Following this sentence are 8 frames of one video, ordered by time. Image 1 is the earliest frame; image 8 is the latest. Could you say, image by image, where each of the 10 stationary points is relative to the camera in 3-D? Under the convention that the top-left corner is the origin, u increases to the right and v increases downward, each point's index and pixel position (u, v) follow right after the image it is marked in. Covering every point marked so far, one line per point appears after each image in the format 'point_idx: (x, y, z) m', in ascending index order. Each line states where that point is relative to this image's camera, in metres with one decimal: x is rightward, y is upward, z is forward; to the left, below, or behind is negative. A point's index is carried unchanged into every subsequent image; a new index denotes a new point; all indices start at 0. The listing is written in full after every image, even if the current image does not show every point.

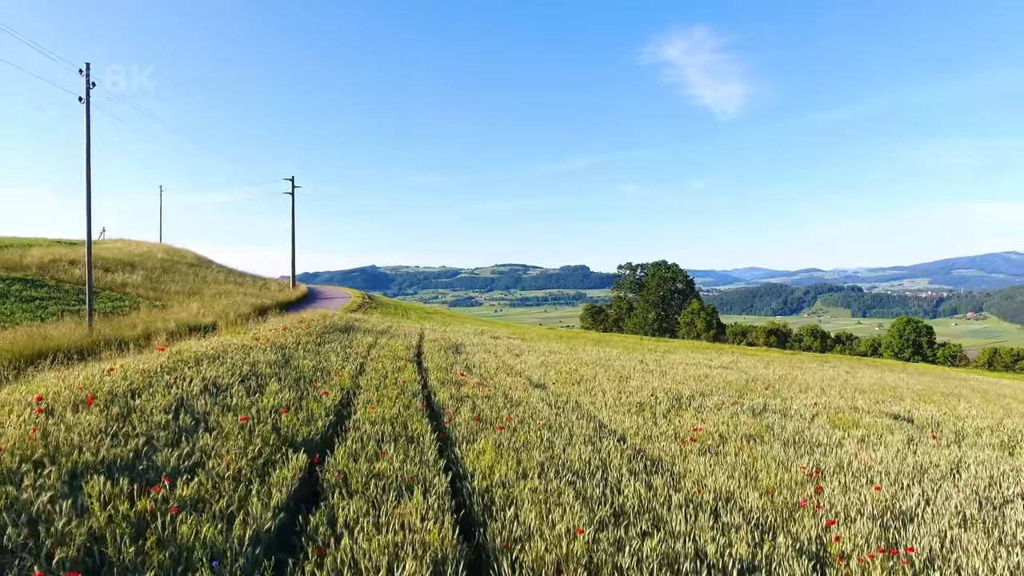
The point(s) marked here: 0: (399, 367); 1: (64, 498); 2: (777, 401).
0: (-2.3, -1.6, +9.1) m
1: (-2.8, -1.3, +2.8) m
2: (+5.8, -2.5, +9.9) m
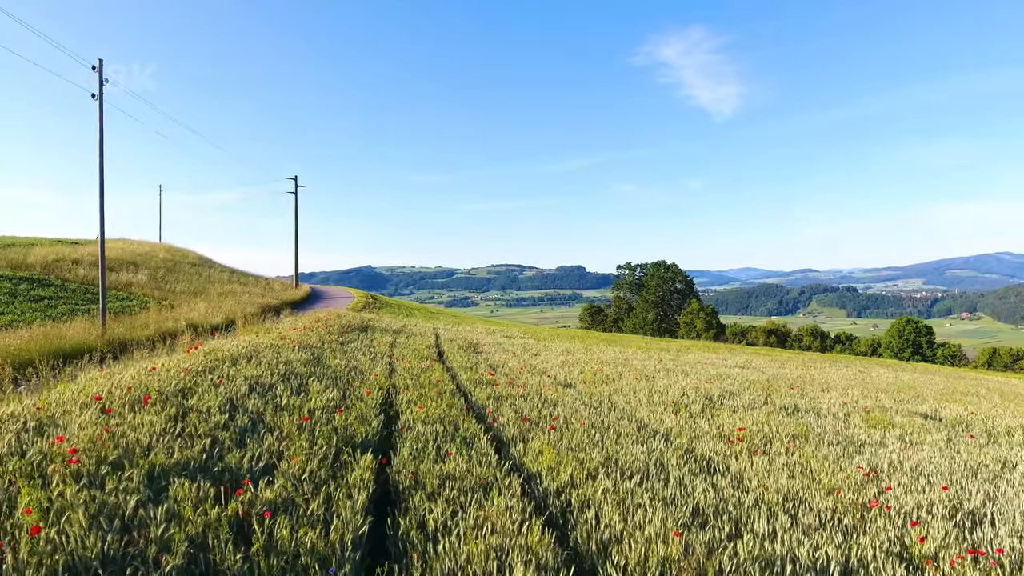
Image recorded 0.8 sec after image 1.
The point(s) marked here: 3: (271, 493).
0: (-1.7, -1.6, +9.0) m
1: (-2.2, -1.3, +2.7) m
2: (+6.4, -2.5, +9.8) m
3: (-1.6, -1.4, +3.0) m
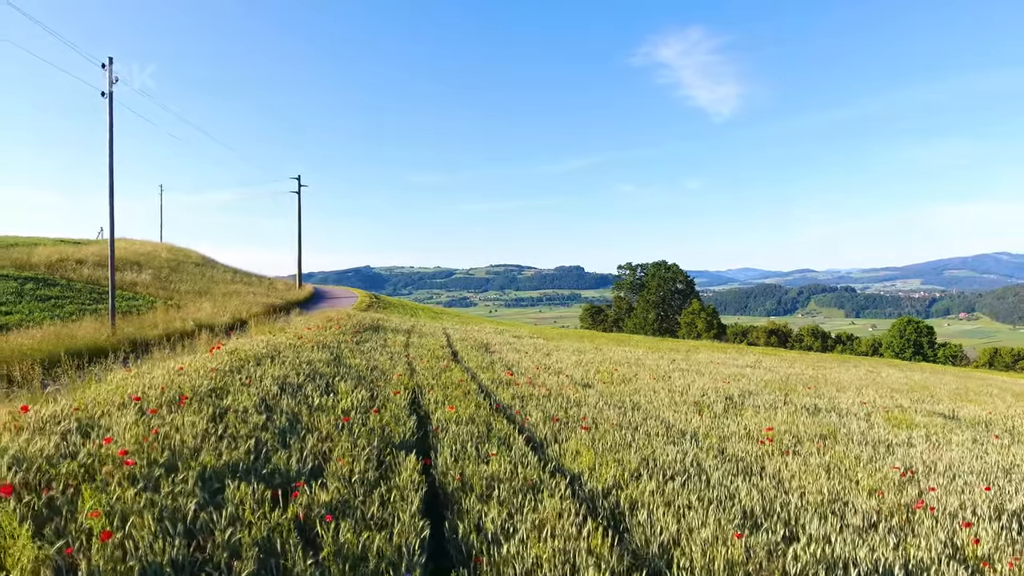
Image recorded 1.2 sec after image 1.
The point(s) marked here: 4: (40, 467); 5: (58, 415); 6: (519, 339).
0: (-1.3, -1.6, +8.9) m
1: (-1.8, -1.3, +2.6) m
2: (+6.8, -2.5, +9.8) m
3: (-1.2, -1.4, +3.0) m
4: (-2.8, -1.1, +2.6) m
5: (-3.5, -1.0, +3.4) m
6: (+0.3, -1.8, +16.0) m
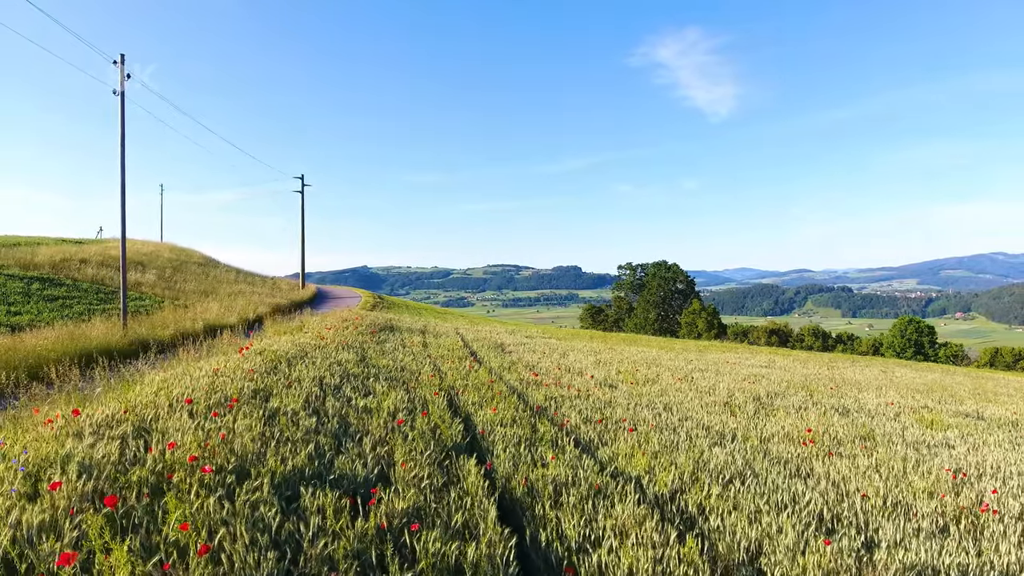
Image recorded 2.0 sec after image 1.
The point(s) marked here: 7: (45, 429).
0: (-0.8, -1.5, +8.8) m
1: (-1.2, -1.3, +2.5) m
2: (+7.3, -2.5, +9.7) m
3: (-0.7, -1.4, +2.8) m
4: (-2.3, -1.1, +2.5) m
5: (-3.0, -1.0, +3.3) m
6: (+0.7, -1.8, +15.9) m
7: (-3.2, -1.0, +3.0) m
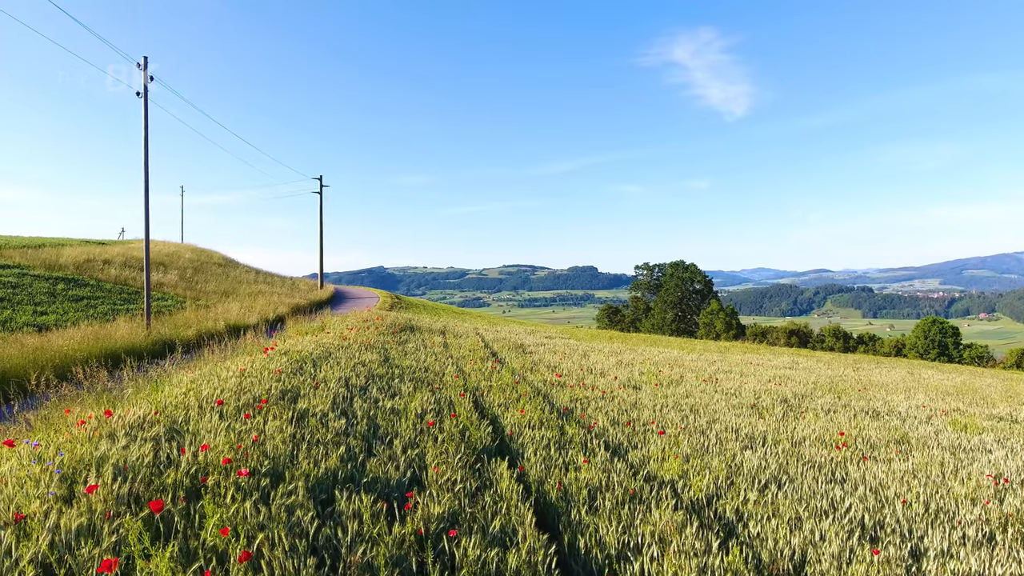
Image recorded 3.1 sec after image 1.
0: (-0.4, -1.5, +8.7) m
1: (-1.0, -1.3, +2.4) m
2: (+7.8, -2.4, +9.4) m
3: (-0.4, -1.3, +2.8) m
4: (-2.0, -1.1, +2.4) m
5: (-2.7, -1.0, +3.3) m
6: (+1.4, -1.8, +15.8) m
7: (-3.0, -1.0, +3.0) m
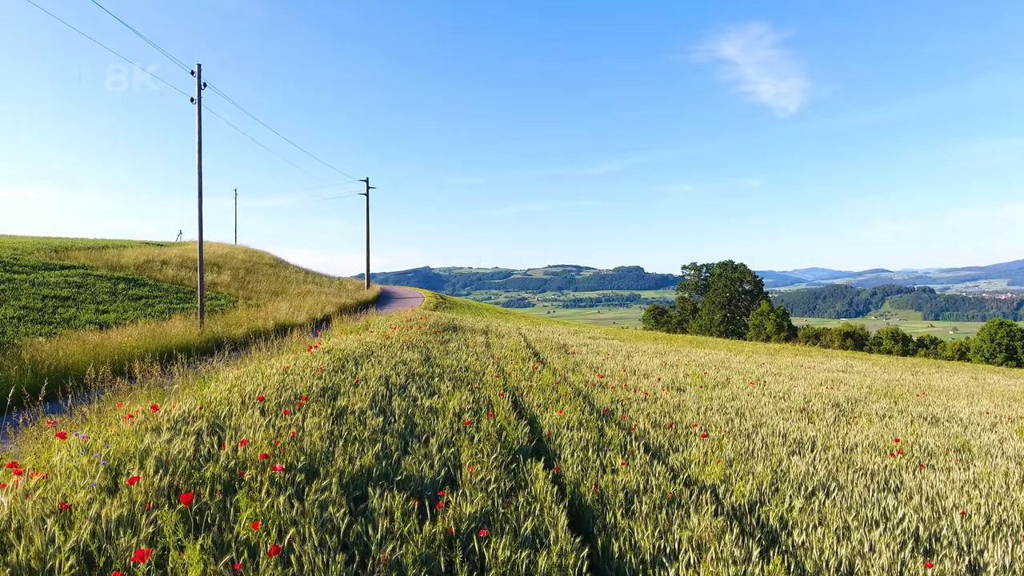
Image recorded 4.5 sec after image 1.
0: (+0.4, -1.5, +8.6) m
1: (-0.8, -1.2, +2.4) m
2: (+8.6, -2.4, +8.5) m
3: (-0.2, -1.3, +2.7) m
4: (-1.8, -1.0, +2.6) m
5: (-2.5, -1.0, +3.5) m
6: (+2.8, -1.8, +15.5) m
7: (-2.7, -0.9, +3.2) m
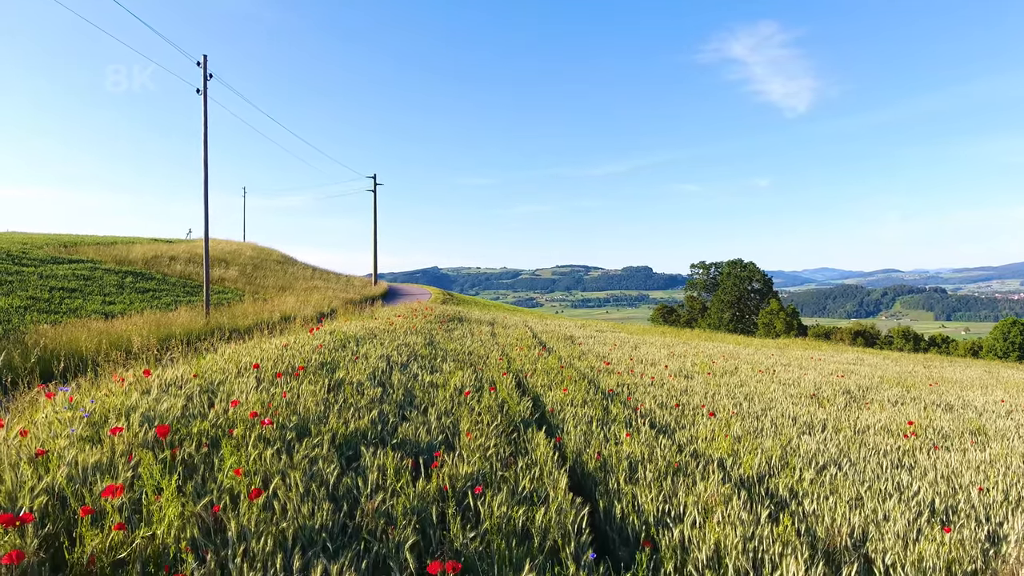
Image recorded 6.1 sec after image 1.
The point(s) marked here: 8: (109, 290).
0: (+0.5, -1.3, +8.5) m
1: (-0.9, -1.0, +2.4) m
2: (+8.7, -2.1, +8.2) m
3: (-0.3, -1.0, +2.6) m
4: (-1.9, -0.8, +2.5) m
5: (-2.5, -0.7, +3.4) m
6: (+3.0, -1.5, +15.4) m
7: (-2.7, -0.7, +3.1) m
8: (-12.1, 0.0, +13.5) m
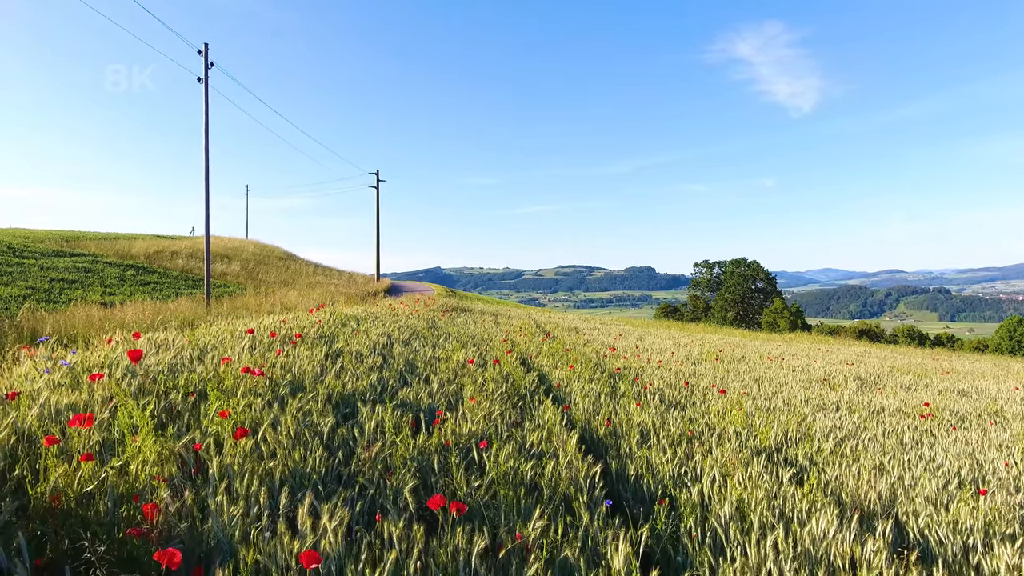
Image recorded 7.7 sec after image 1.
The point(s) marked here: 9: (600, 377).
0: (+0.6, -1.0, +8.3) m
1: (-0.8, -0.7, +2.2) m
2: (+8.7, -1.8, +8.0) m
3: (-0.2, -0.8, +2.5) m
4: (-1.8, -0.5, +2.3) m
5: (-2.4, -0.4, +3.3) m
6: (+3.2, -1.2, +15.2) m
7: (-2.7, -0.4, +3.0) m
8: (-12.0, +0.2, +13.4) m
9: (+1.0, -1.0, +5.0) m
